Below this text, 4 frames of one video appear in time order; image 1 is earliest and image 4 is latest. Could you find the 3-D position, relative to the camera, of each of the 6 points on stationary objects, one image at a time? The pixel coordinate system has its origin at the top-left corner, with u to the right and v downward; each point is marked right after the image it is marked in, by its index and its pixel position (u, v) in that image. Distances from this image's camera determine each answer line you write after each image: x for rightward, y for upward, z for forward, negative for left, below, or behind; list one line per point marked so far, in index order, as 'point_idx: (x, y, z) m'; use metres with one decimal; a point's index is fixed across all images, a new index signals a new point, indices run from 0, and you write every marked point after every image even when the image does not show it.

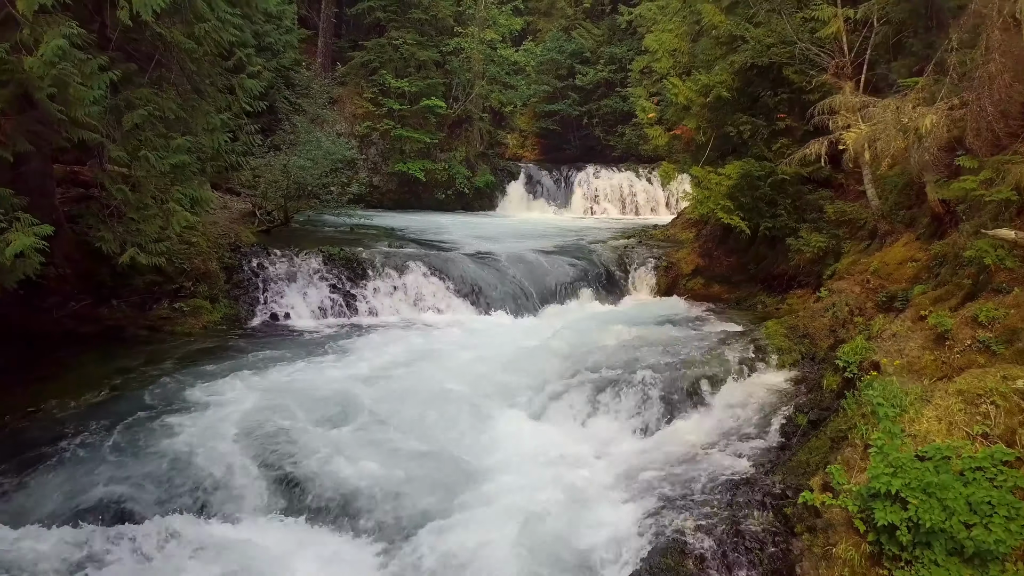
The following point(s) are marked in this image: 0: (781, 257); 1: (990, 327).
0: (+4.5, +0.5, +8.3) m
1: (+3.9, -0.3, +4.1) m
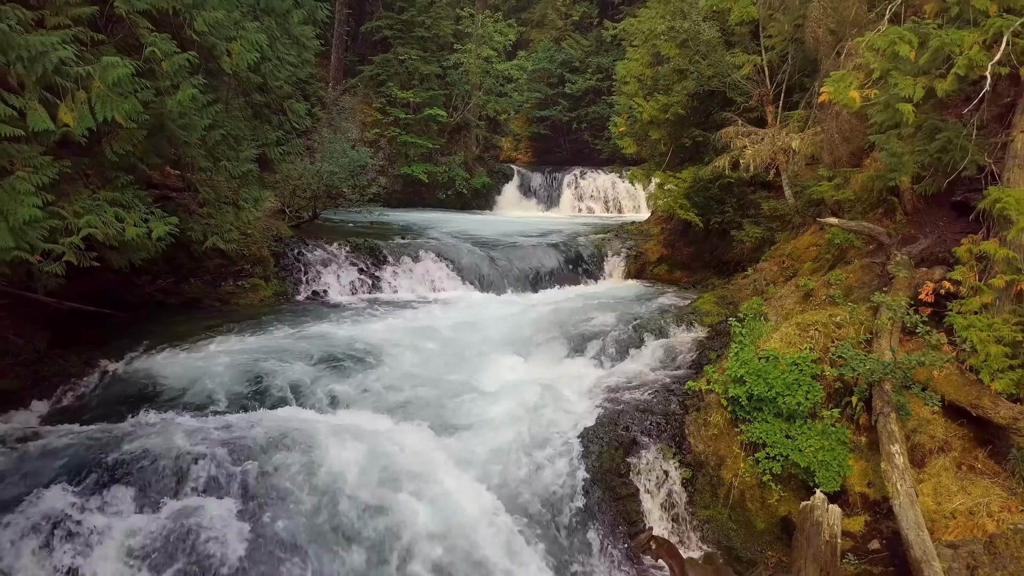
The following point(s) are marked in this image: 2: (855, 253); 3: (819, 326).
0: (+4.4, +0.8, +10.1) m
1: (+3.9, 0.0, +6.0) m
2: (+4.3, +0.4, +6.3) m
3: (+3.2, -0.4, +5.3) m
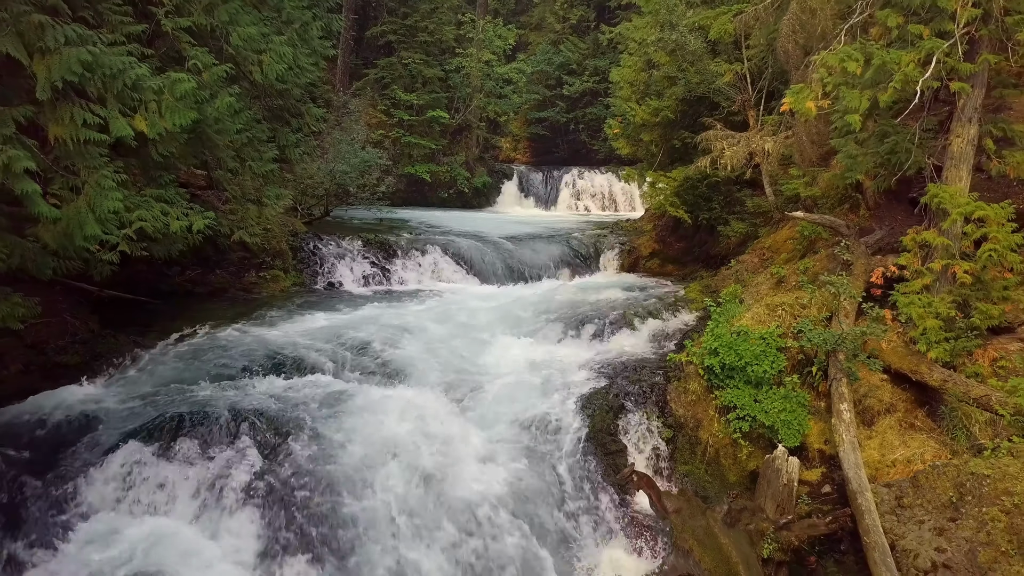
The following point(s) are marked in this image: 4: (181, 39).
0: (+4.4, +1.0, +10.8) m
1: (+3.9, +0.2, +6.7) m
2: (+4.3, +0.6, +7.0) m
3: (+3.3, -0.2, +6.0) m
4: (-4.2, +3.1, +6.3) m
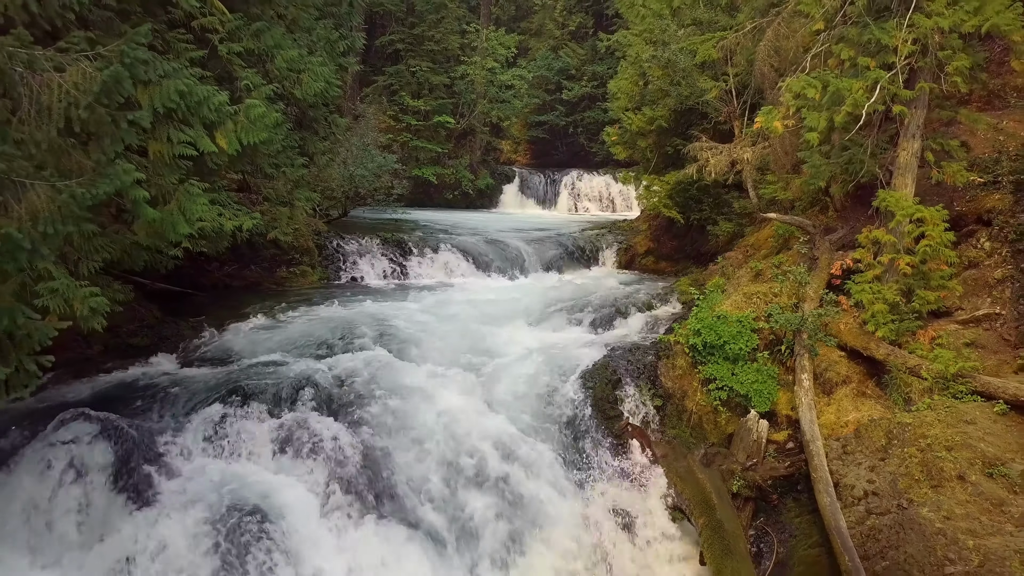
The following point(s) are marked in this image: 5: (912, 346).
0: (+4.5, +1.1, +11.8) m
1: (+4.1, +0.3, +7.6) m
2: (+4.5, +0.7, +8.0) m
3: (+3.4, -0.1, +6.9) m
4: (-4.0, +3.3, +7.2) m
5: (+4.6, -0.7, +5.7) m
